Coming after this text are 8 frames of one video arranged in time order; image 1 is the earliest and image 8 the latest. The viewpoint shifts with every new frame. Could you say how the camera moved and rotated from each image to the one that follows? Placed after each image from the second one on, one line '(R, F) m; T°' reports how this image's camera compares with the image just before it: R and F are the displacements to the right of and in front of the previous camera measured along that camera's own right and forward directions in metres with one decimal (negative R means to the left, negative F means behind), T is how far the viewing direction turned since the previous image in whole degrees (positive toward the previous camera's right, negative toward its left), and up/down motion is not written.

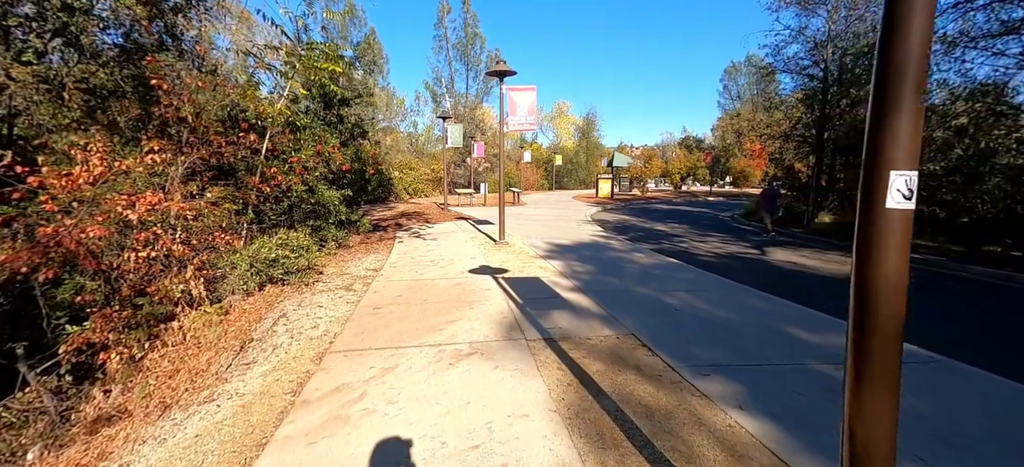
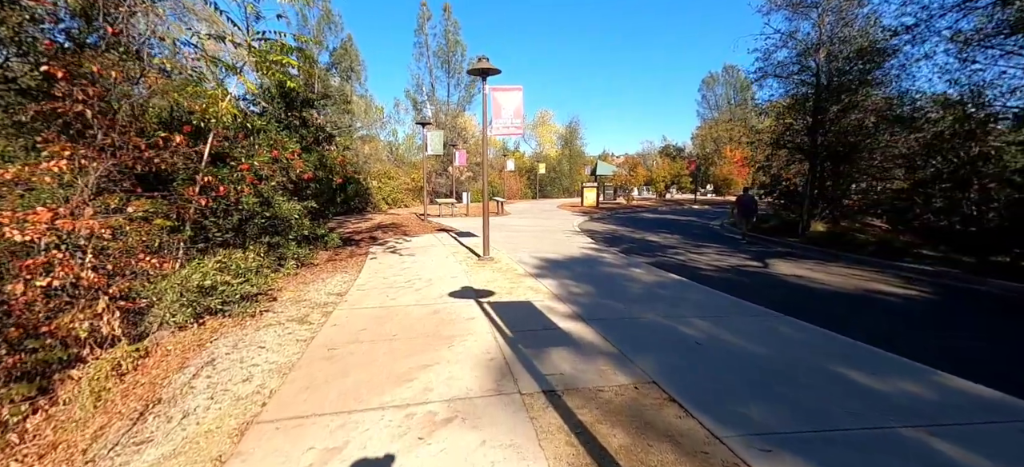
(0.0, +0.9) m; +2°
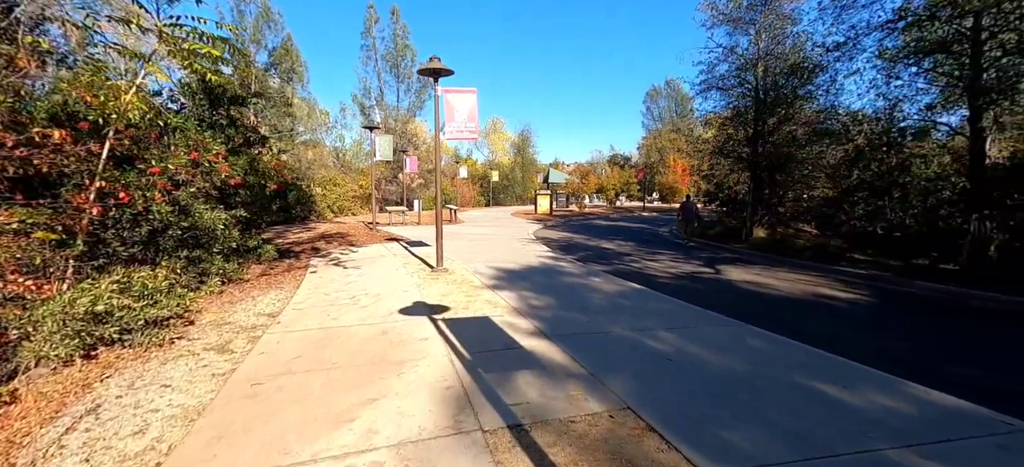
(0.0, +0.4) m; +6°
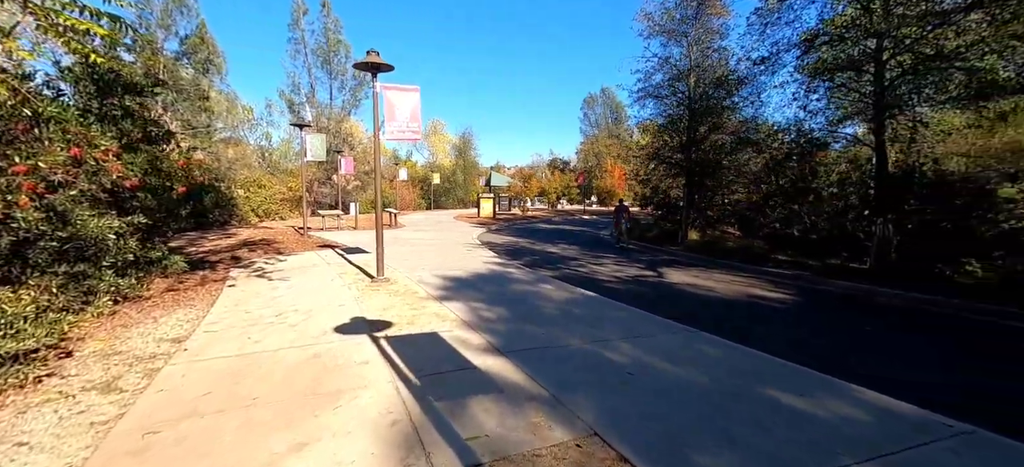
(-0.1, +0.4) m; +8°
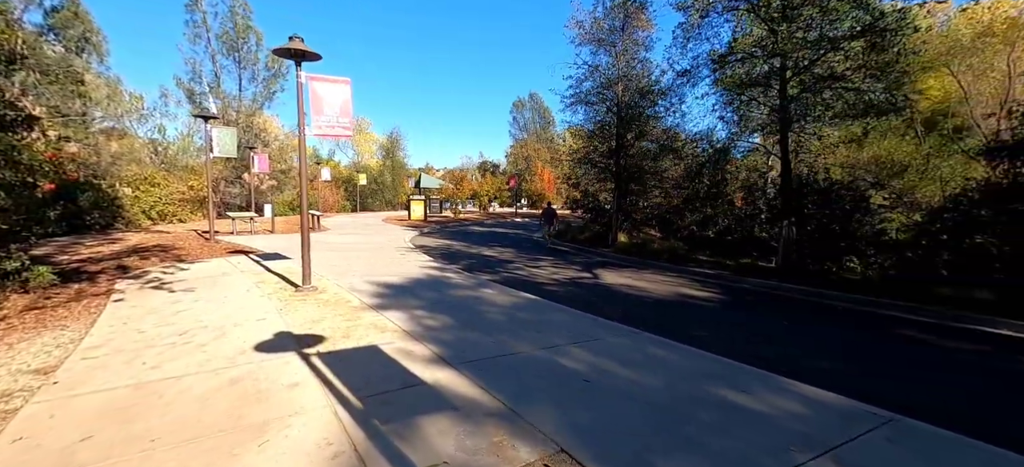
(-0.2, +0.3) m; +9°
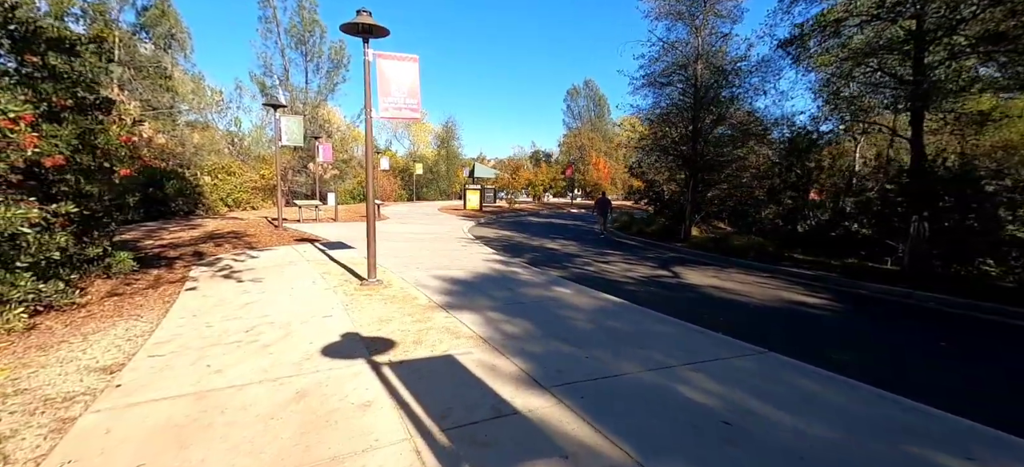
(-0.4, +0.6) m; -7°
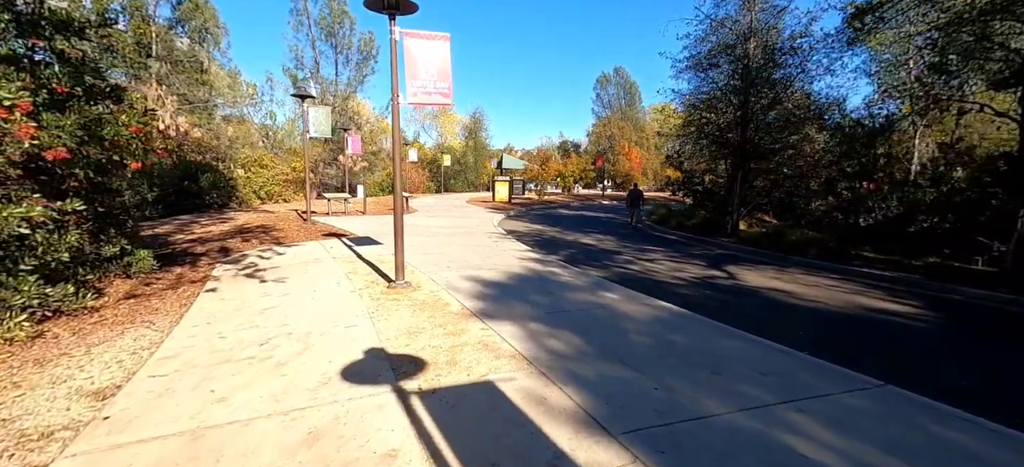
(-0.2, +0.6) m; -3°
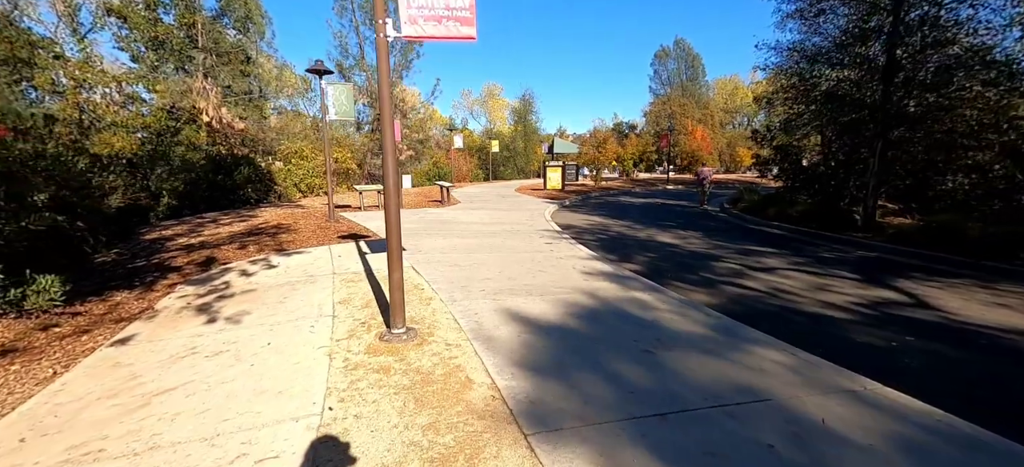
(-0.1, +2.5) m; -7°
